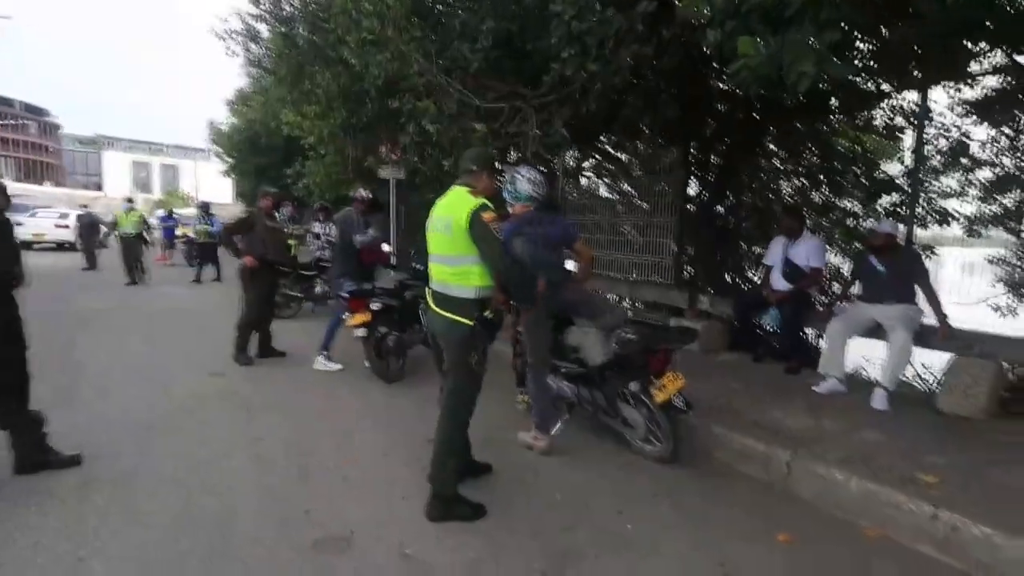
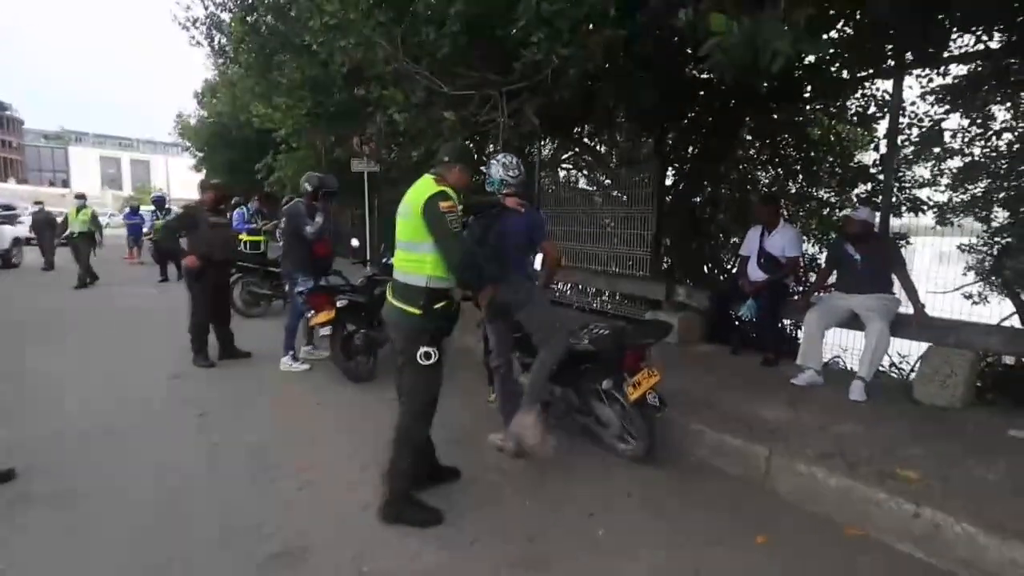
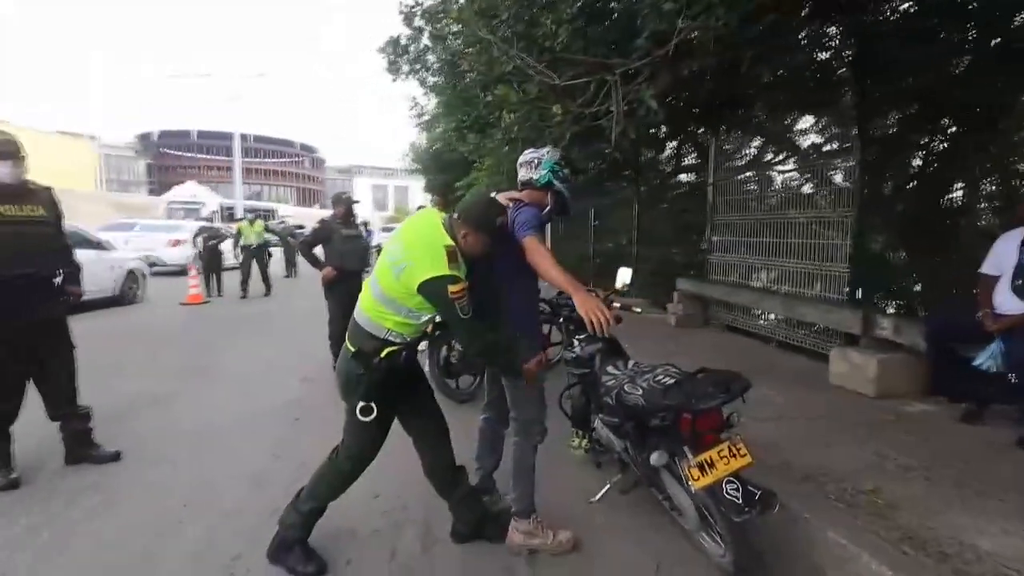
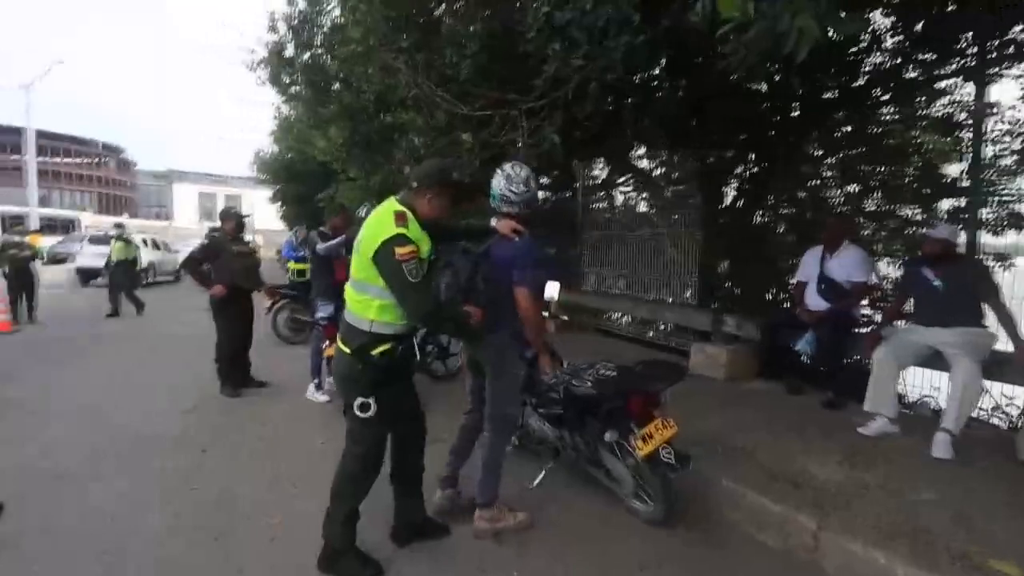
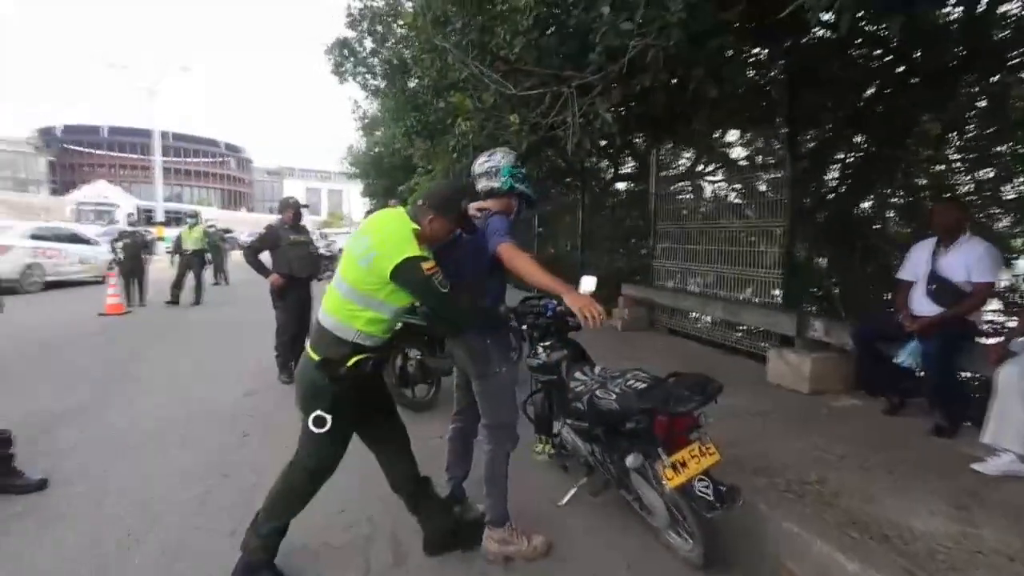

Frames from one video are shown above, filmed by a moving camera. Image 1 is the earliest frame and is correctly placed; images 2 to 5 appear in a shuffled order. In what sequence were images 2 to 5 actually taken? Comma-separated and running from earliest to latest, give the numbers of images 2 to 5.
2, 4, 5, 3
